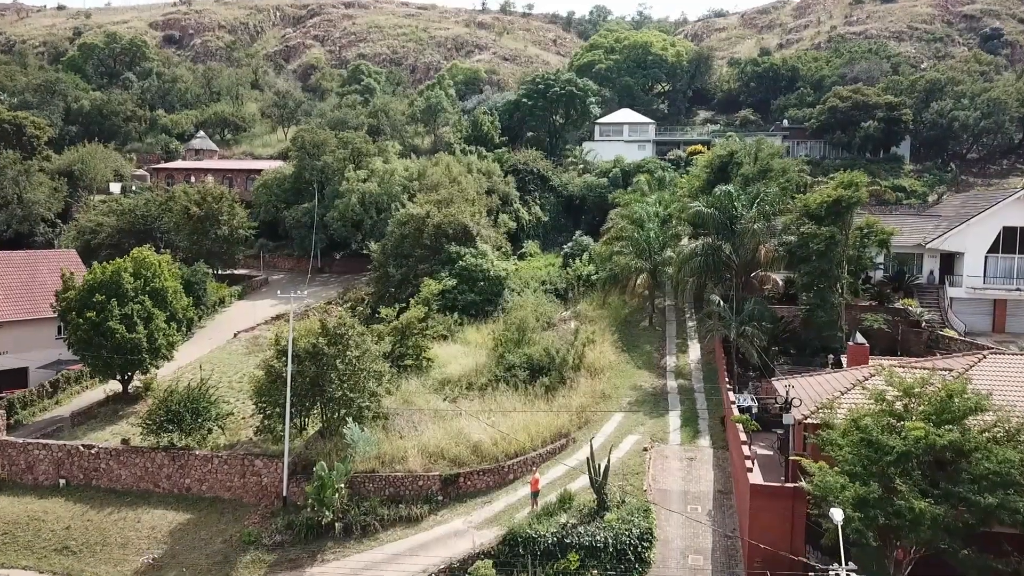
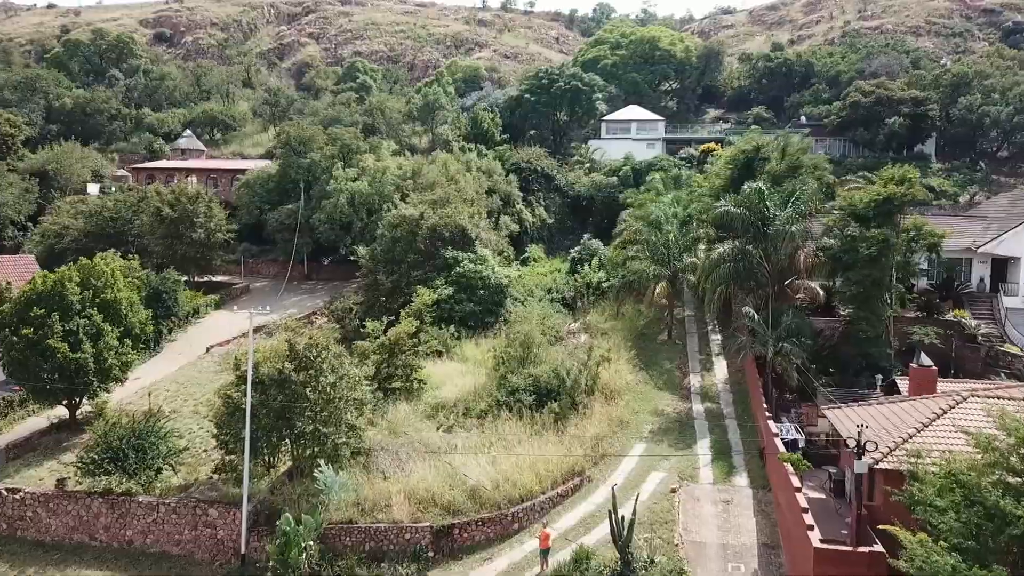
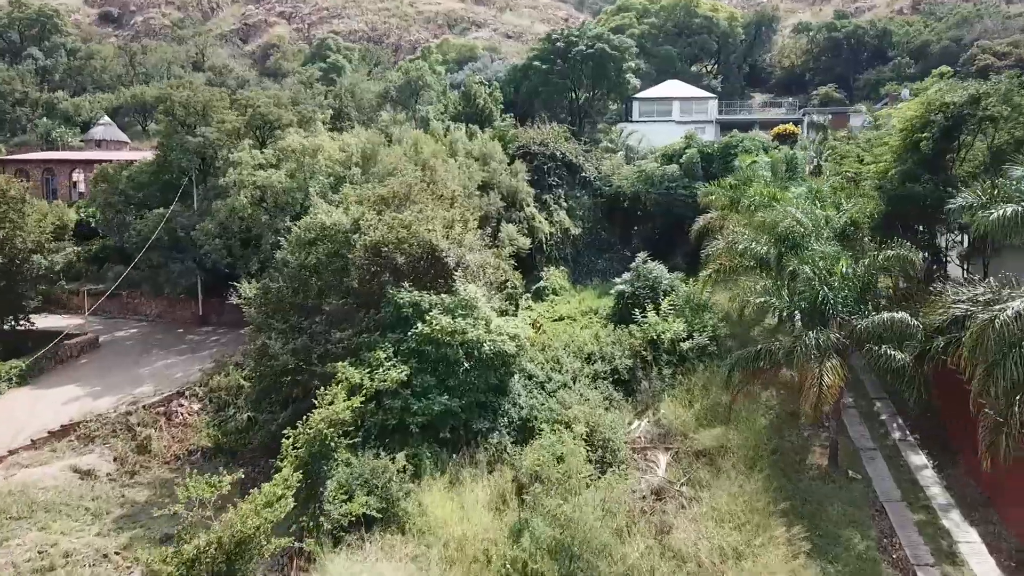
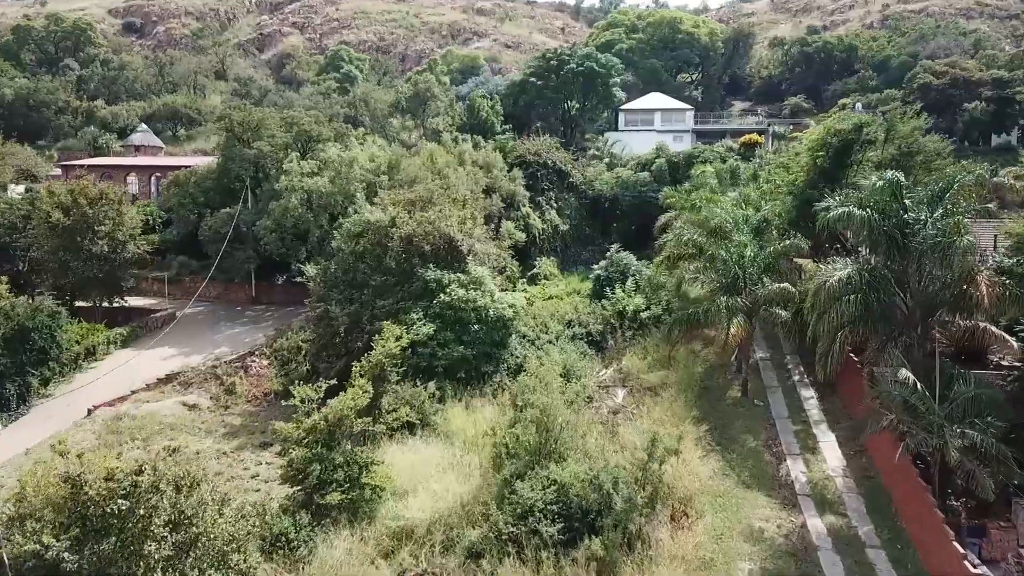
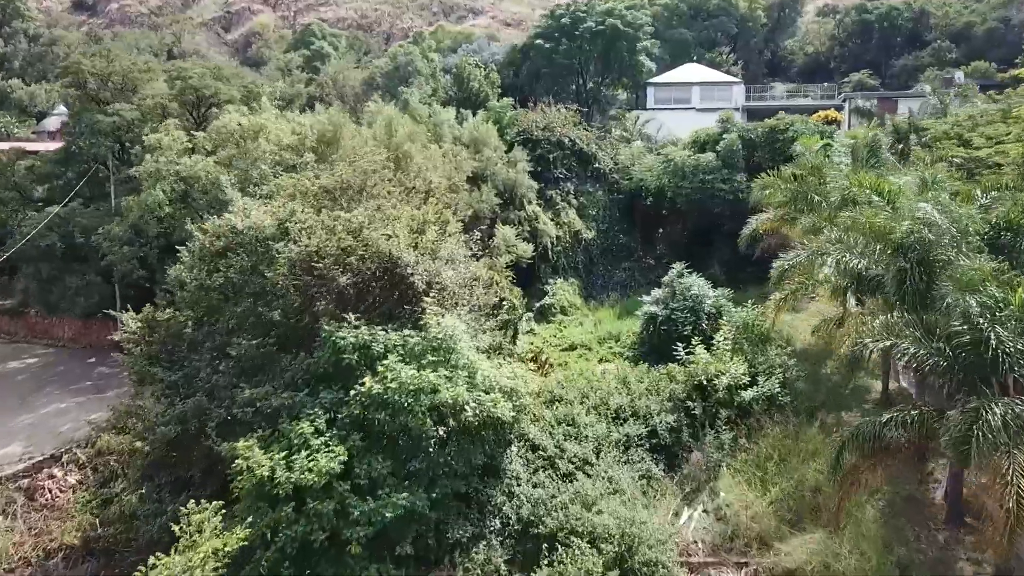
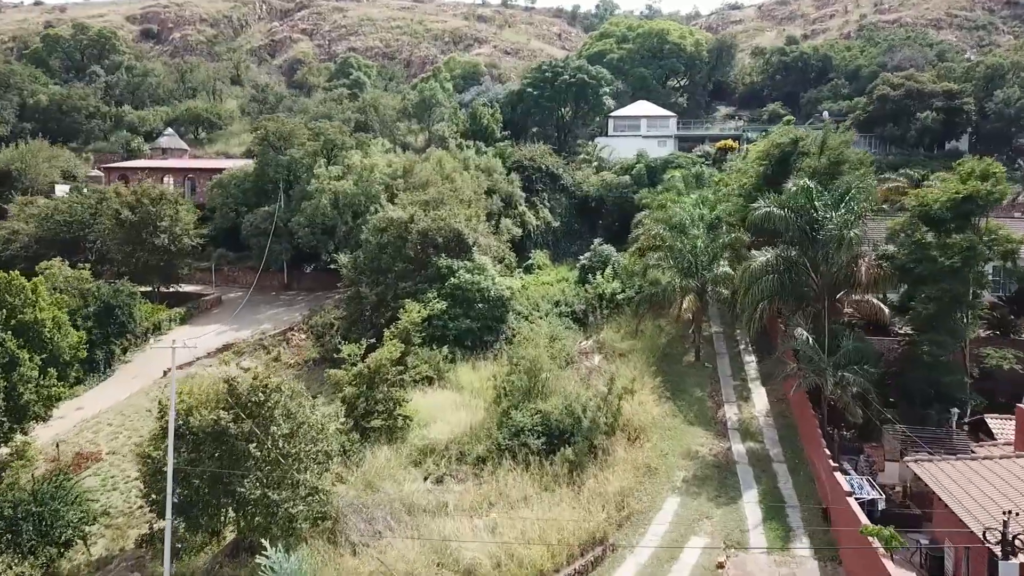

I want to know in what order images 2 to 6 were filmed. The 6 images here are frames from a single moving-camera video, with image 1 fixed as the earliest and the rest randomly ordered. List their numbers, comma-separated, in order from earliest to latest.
2, 6, 4, 3, 5
